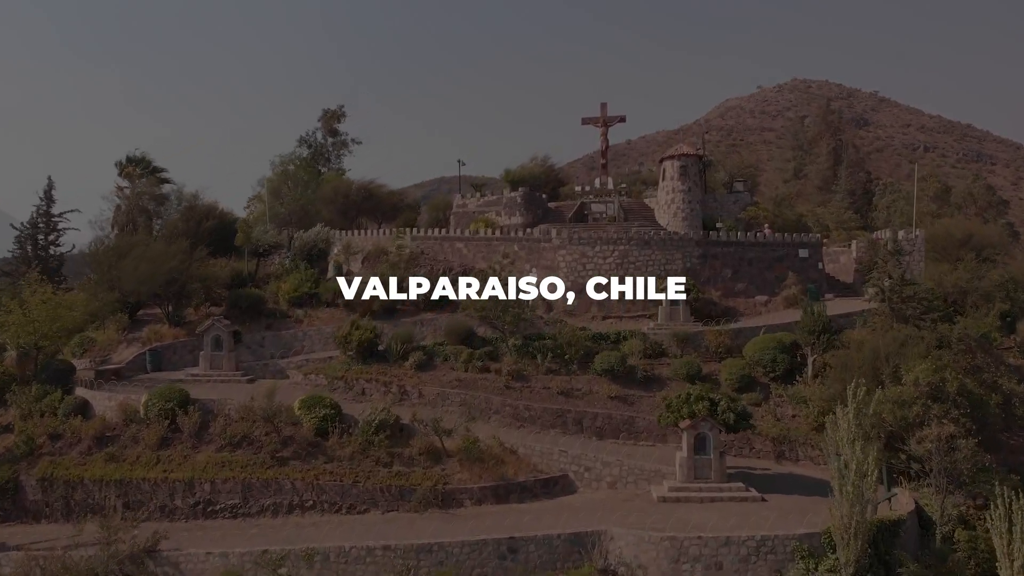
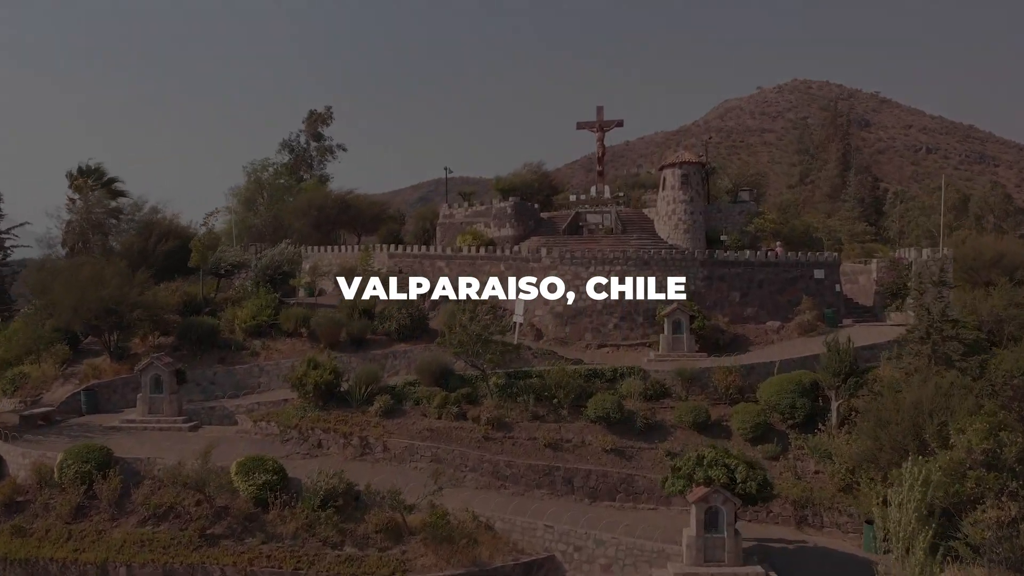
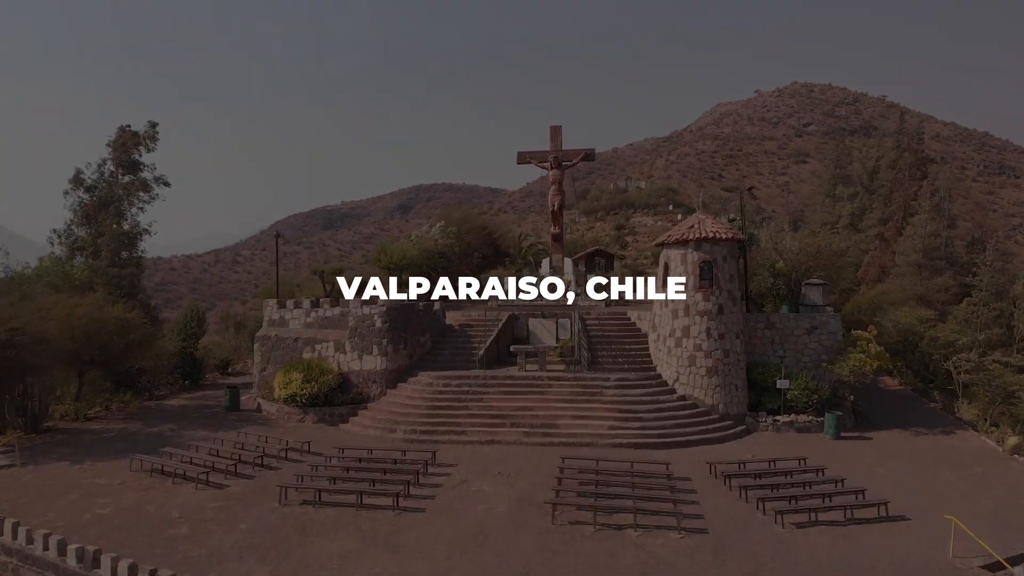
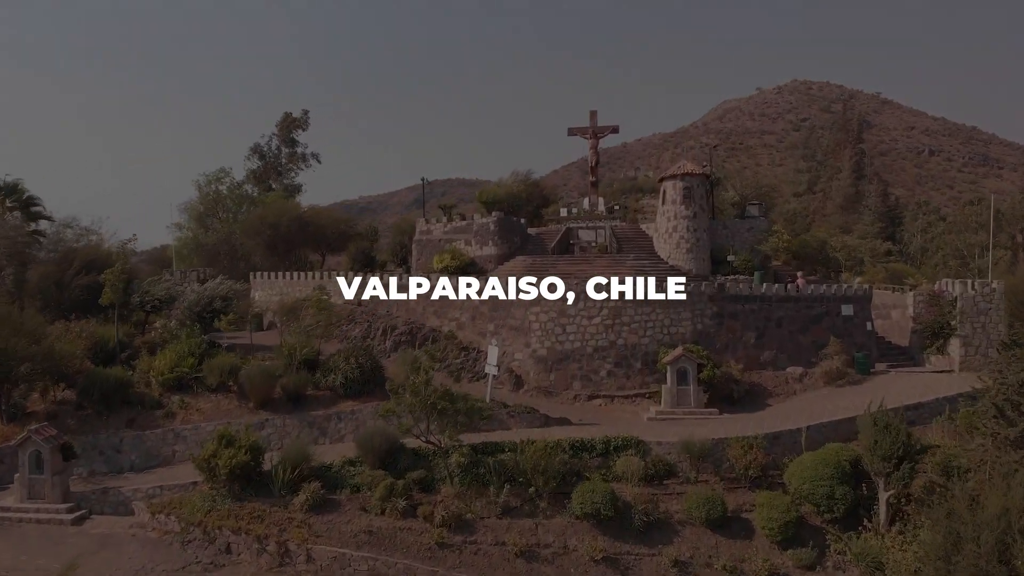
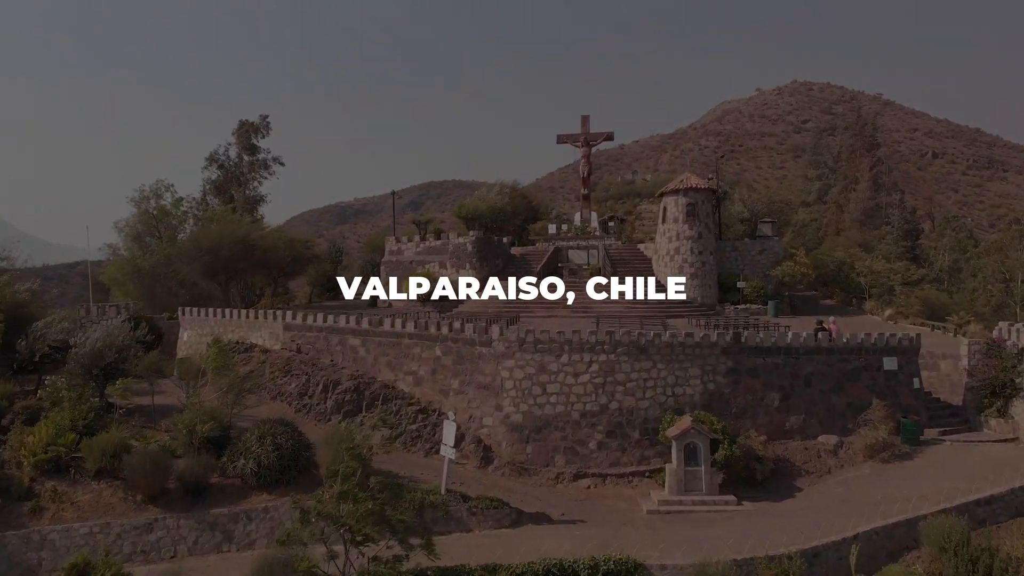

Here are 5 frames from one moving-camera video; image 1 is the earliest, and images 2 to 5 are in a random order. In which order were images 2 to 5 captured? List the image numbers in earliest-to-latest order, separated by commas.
2, 4, 5, 3
